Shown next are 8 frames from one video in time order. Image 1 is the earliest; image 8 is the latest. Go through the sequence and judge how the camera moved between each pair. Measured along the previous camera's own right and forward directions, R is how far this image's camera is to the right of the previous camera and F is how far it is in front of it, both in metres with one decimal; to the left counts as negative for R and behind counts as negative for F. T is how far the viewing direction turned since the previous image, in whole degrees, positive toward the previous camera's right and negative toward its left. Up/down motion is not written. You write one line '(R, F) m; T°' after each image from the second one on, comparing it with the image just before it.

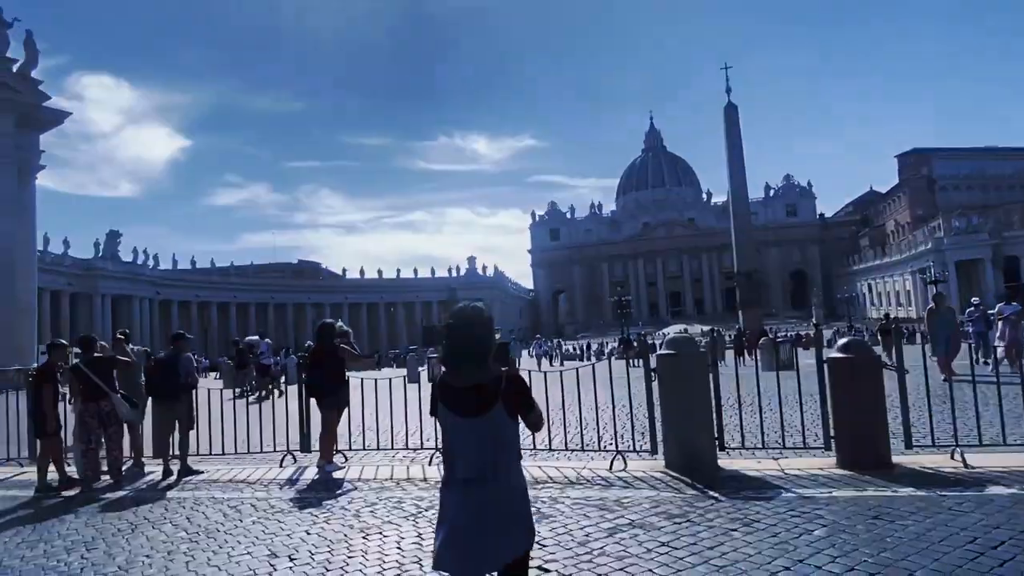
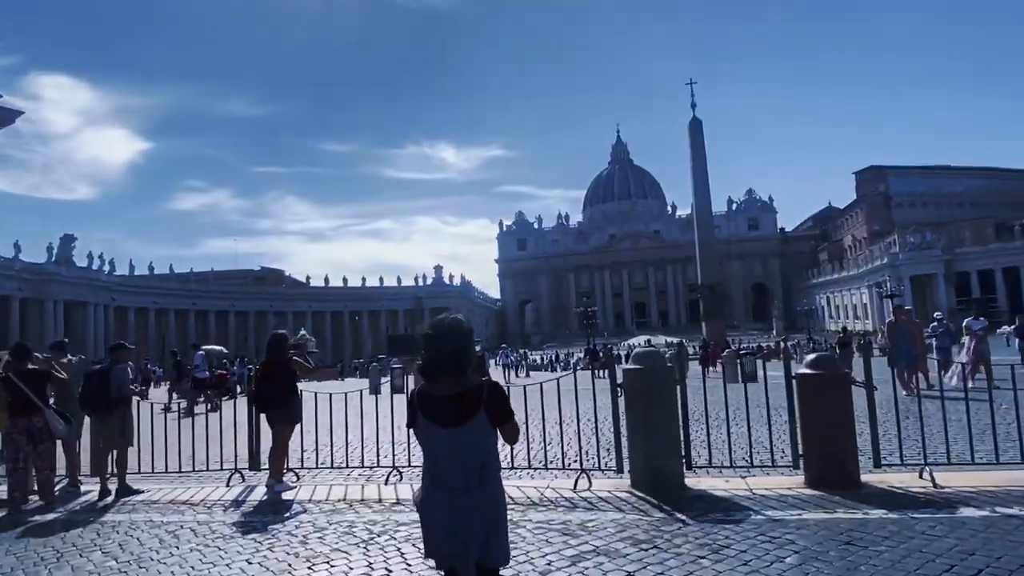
(0.0, +0.3) m; +3°
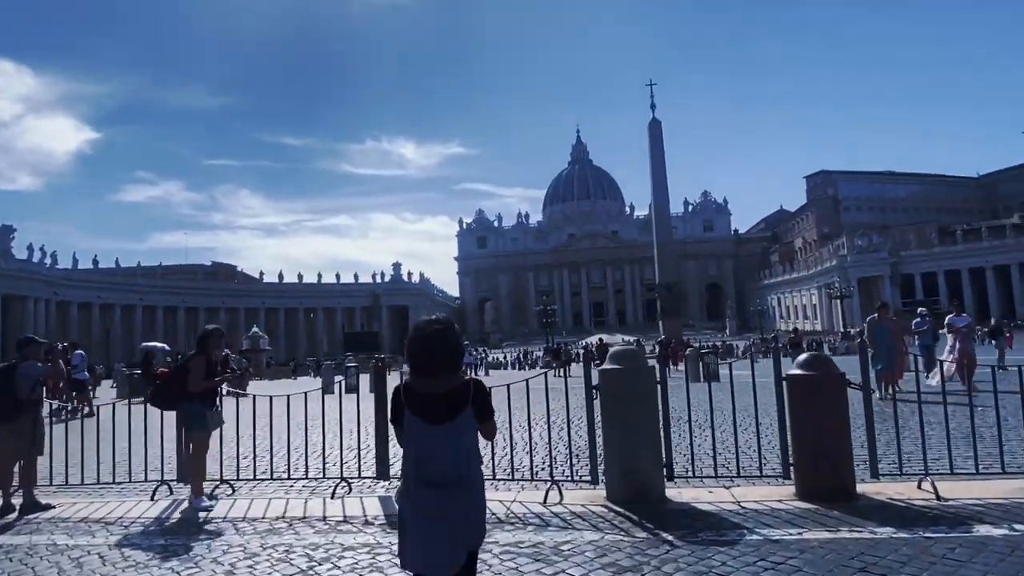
(0.0, +0.7) m; +4°
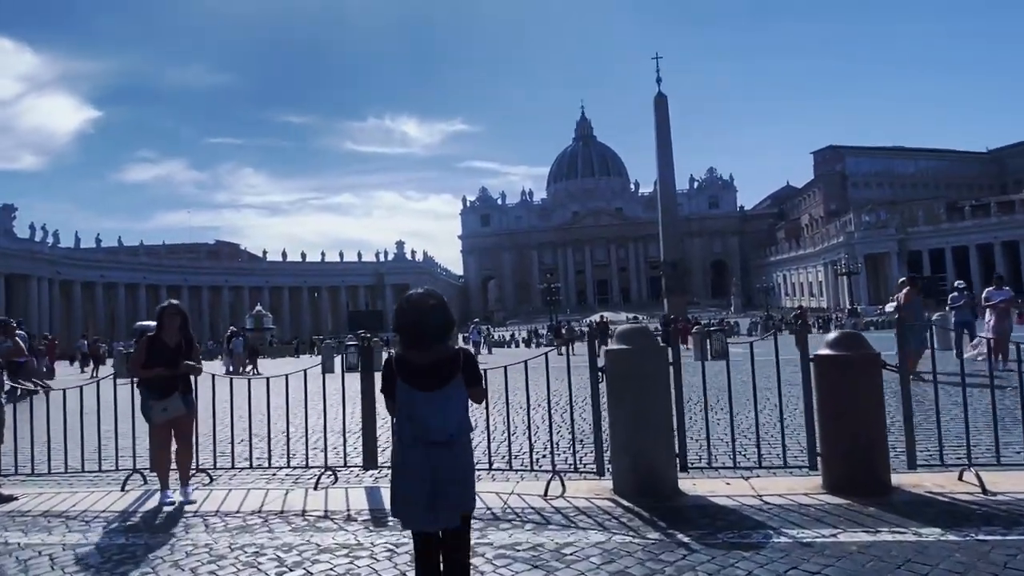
(+0.1, +0.6) m; 0°
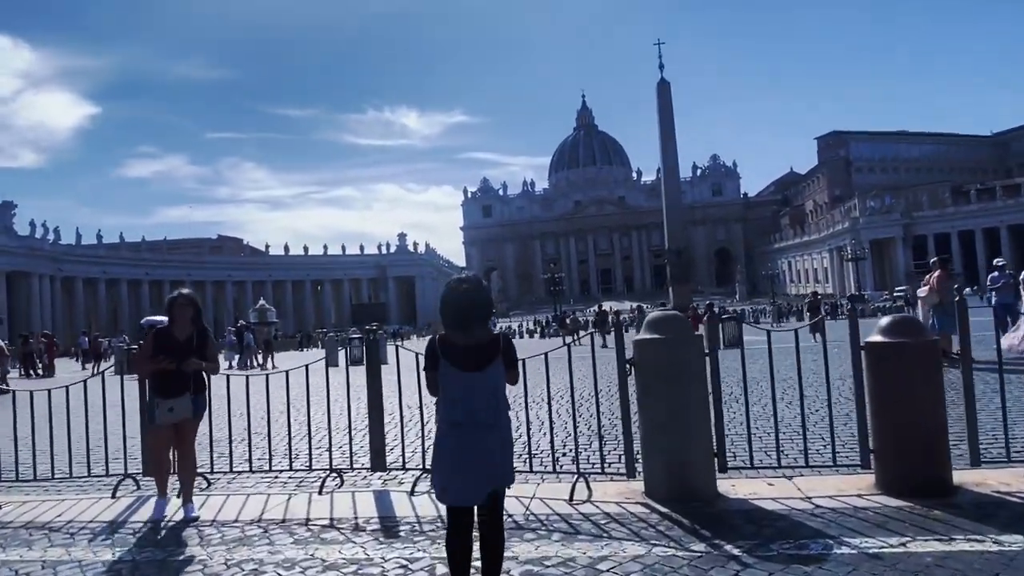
(-0.1, +0.4) m; 0°
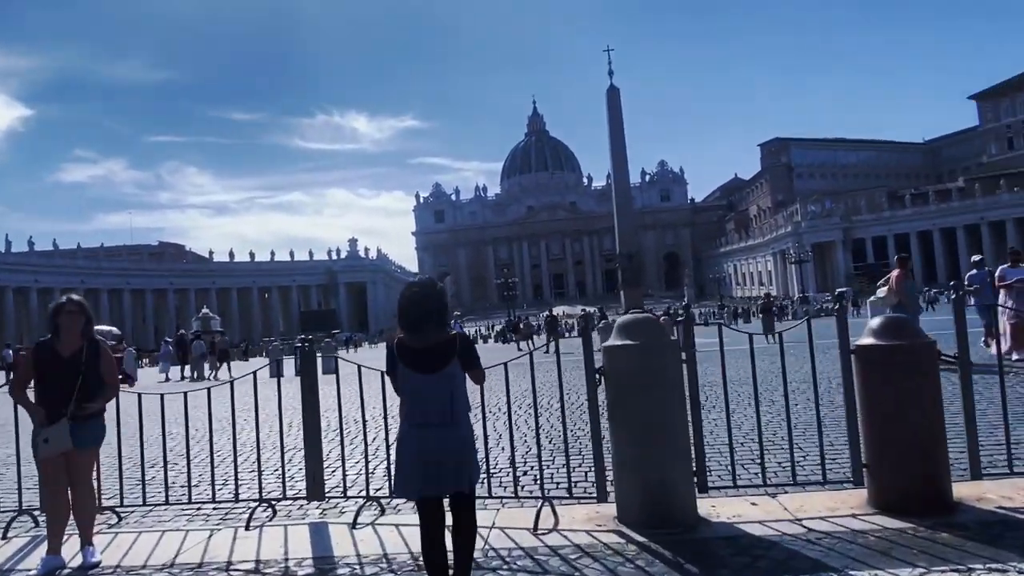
(0.0, +0.6) m; +4°
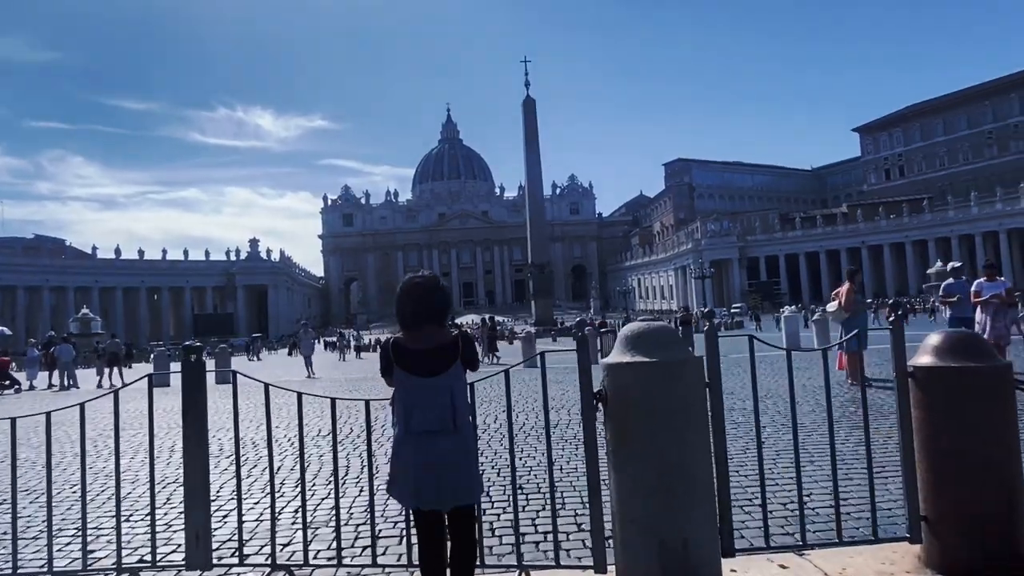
(-0.3, +1.1) m; +8°
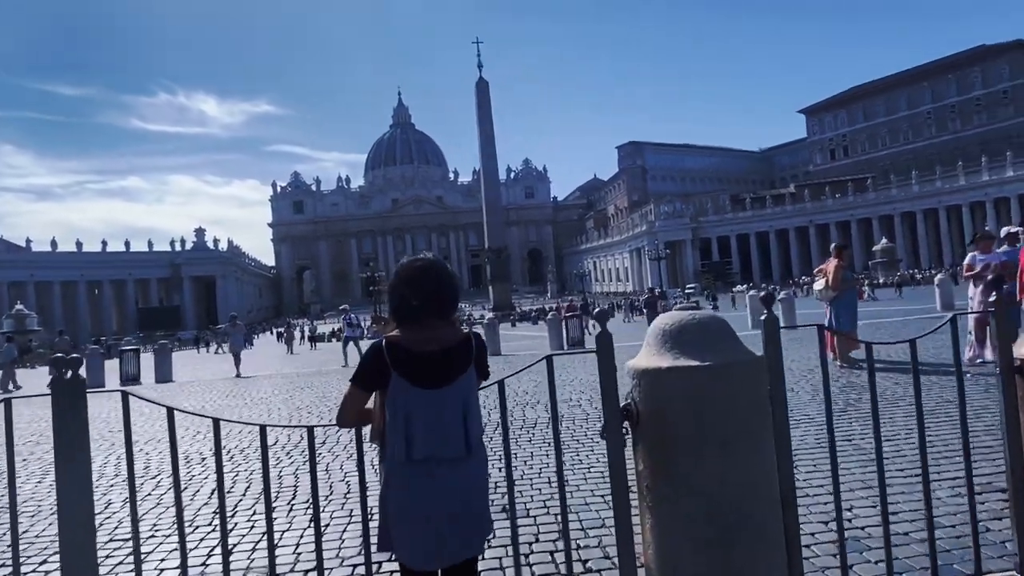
(-0.1, +0.9) m; +4°
